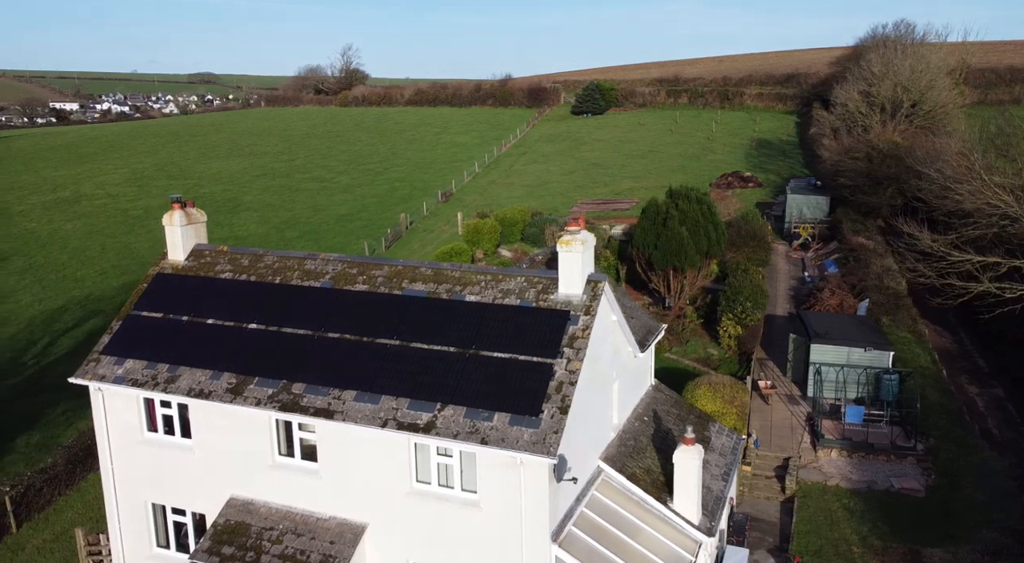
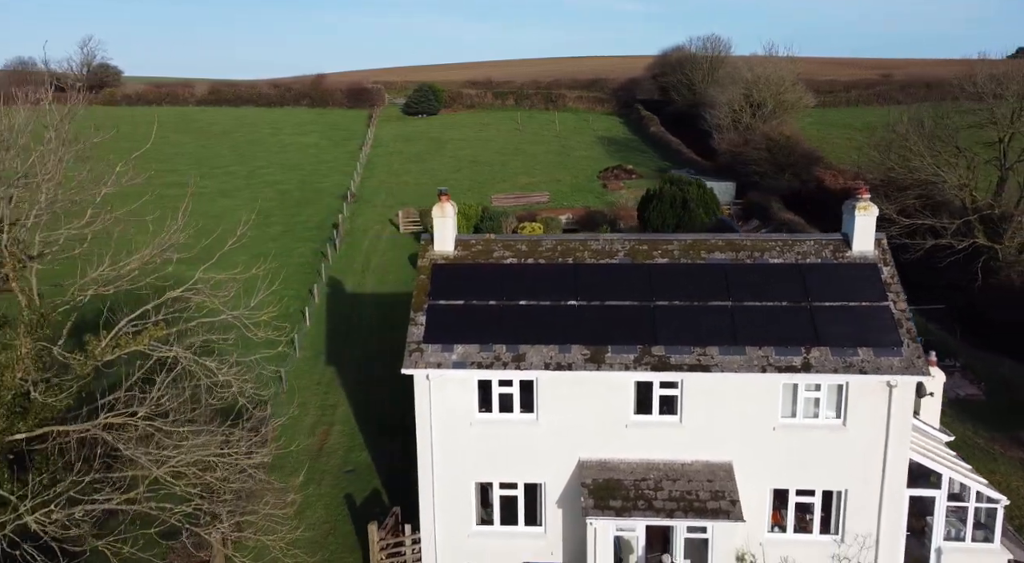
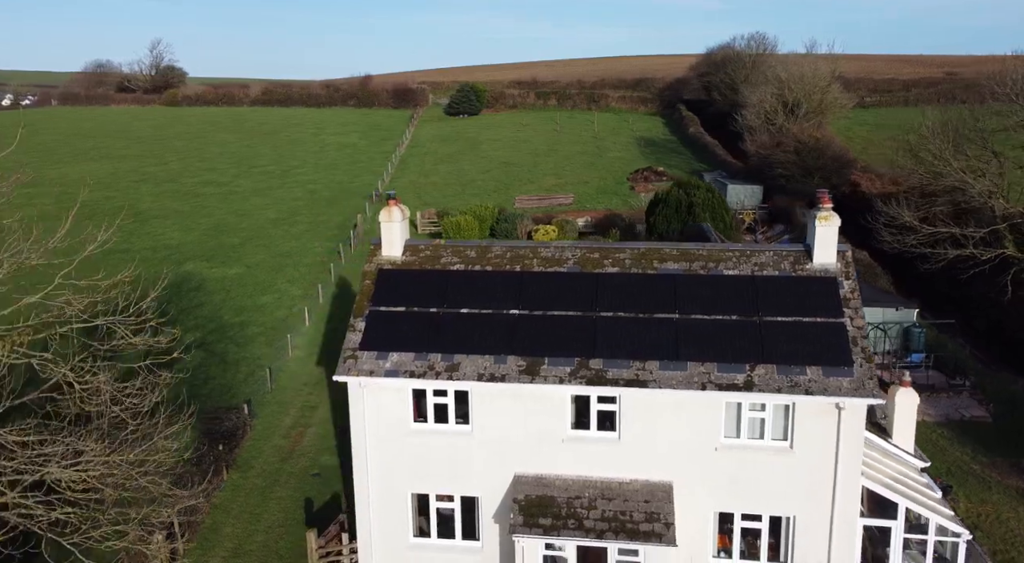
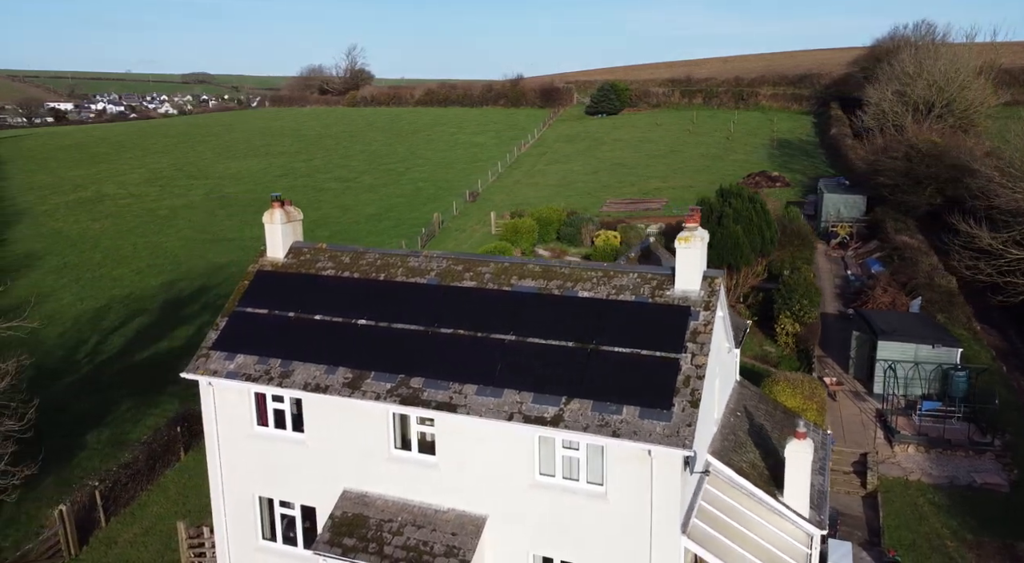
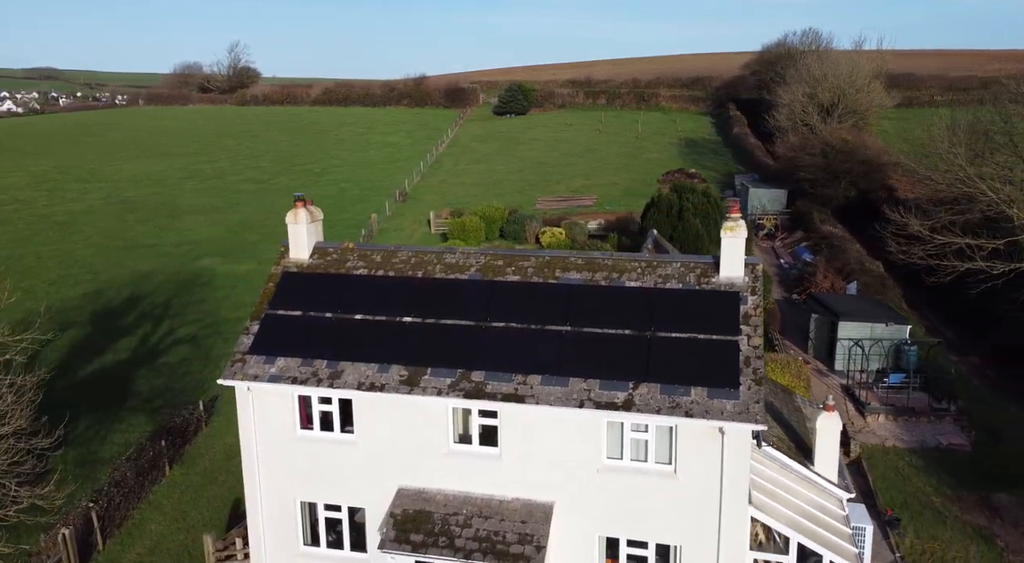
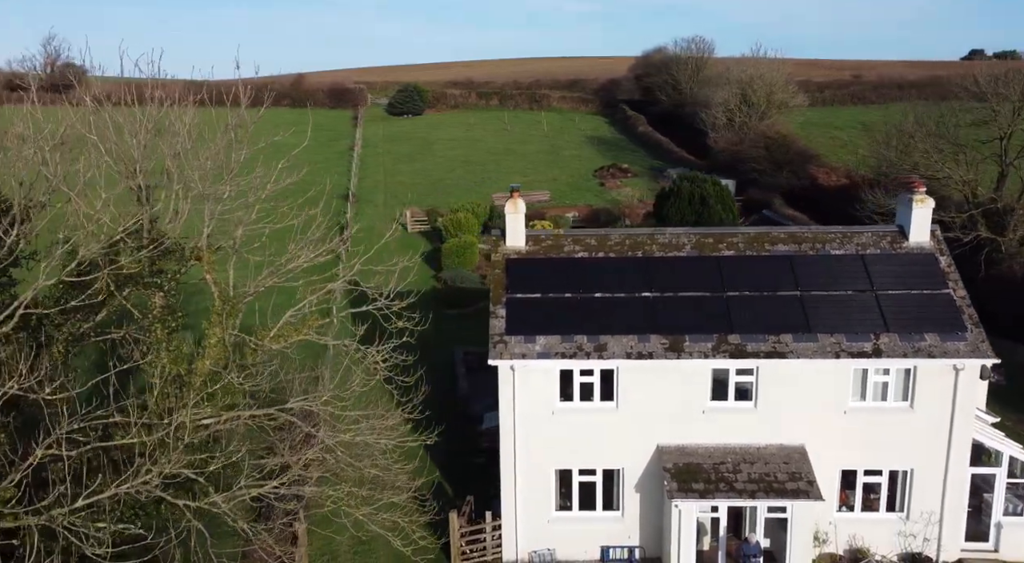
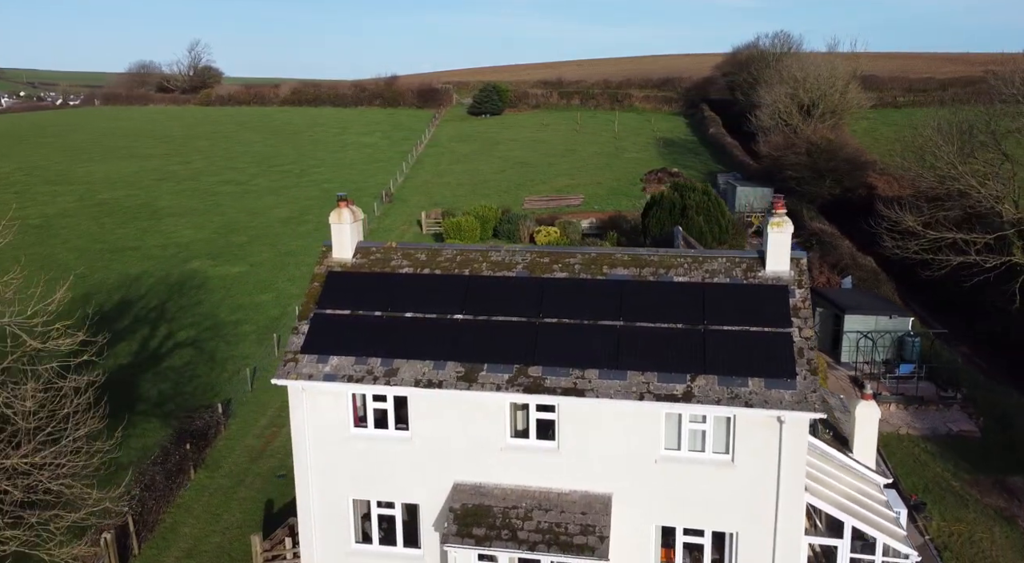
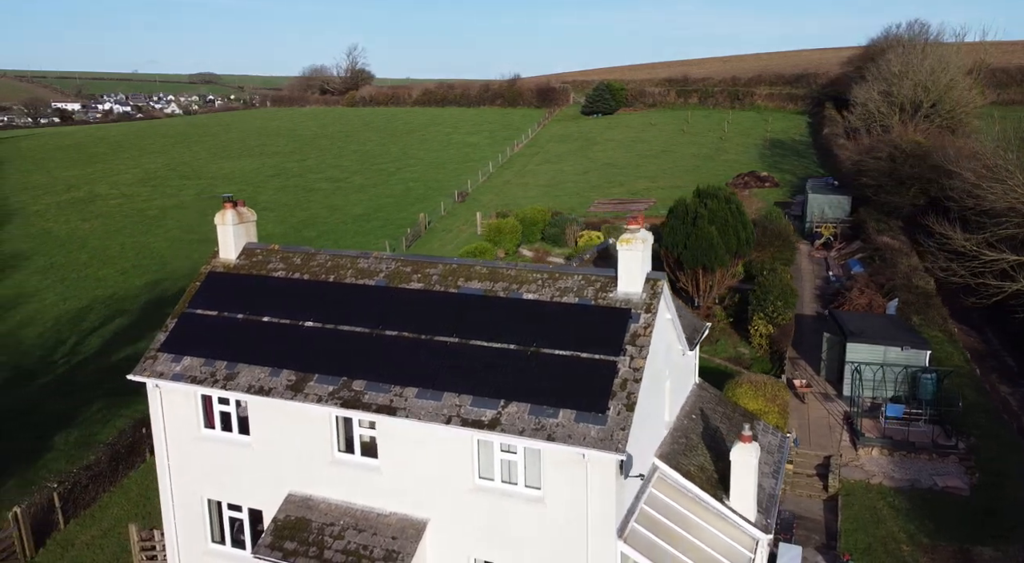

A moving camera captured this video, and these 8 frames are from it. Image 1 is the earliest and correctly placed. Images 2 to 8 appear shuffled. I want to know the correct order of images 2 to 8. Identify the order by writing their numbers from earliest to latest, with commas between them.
8, 4, 5, 7, 3, 2, 6
